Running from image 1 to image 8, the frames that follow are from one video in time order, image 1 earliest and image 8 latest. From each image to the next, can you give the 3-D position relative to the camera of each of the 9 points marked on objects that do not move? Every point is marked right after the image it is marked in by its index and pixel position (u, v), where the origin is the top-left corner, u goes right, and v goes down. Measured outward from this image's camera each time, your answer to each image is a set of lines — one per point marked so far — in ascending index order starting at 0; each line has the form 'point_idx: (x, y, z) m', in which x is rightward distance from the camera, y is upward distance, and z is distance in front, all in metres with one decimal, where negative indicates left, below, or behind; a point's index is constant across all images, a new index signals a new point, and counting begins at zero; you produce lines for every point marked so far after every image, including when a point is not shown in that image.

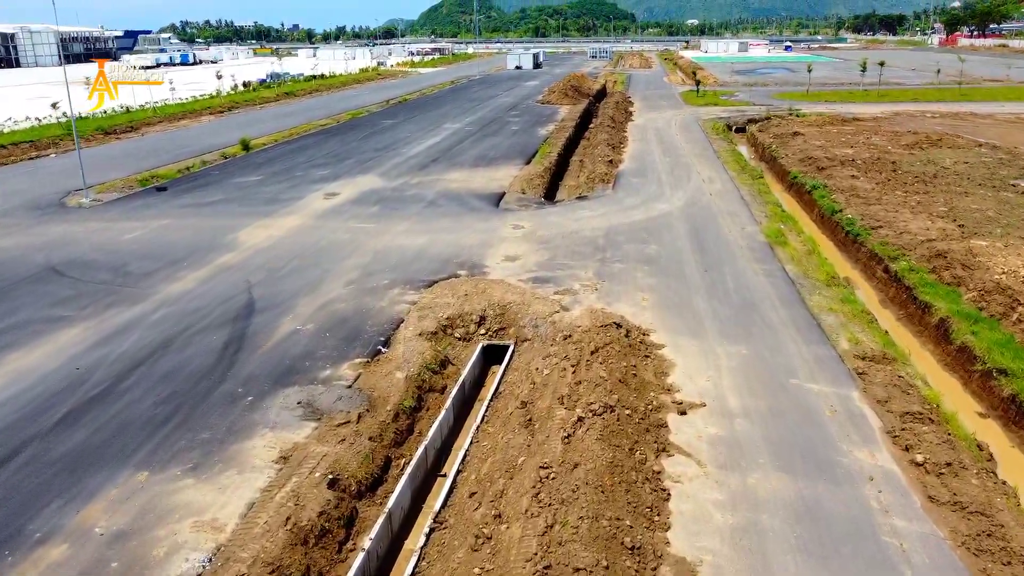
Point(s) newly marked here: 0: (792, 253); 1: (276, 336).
0: (+4.8, +0.6, +14.3) m
1: (-3.0, -0.6, +10.5) m
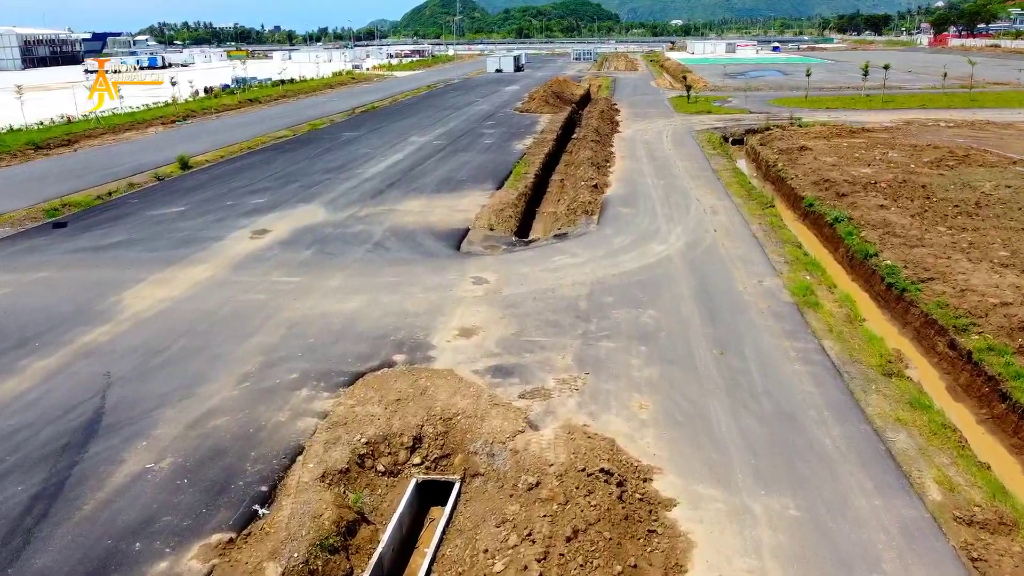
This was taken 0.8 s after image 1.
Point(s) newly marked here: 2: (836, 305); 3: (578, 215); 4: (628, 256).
0: (+4.2, -0.4, +11.2) m
1: (-3.5, -1.7, +7.2) m
2: (+4.6, -0.2, +11.9) m
3: (+1.4, +1.5, +17.2) m
4: (+2.0, +0.5, +14.1) m
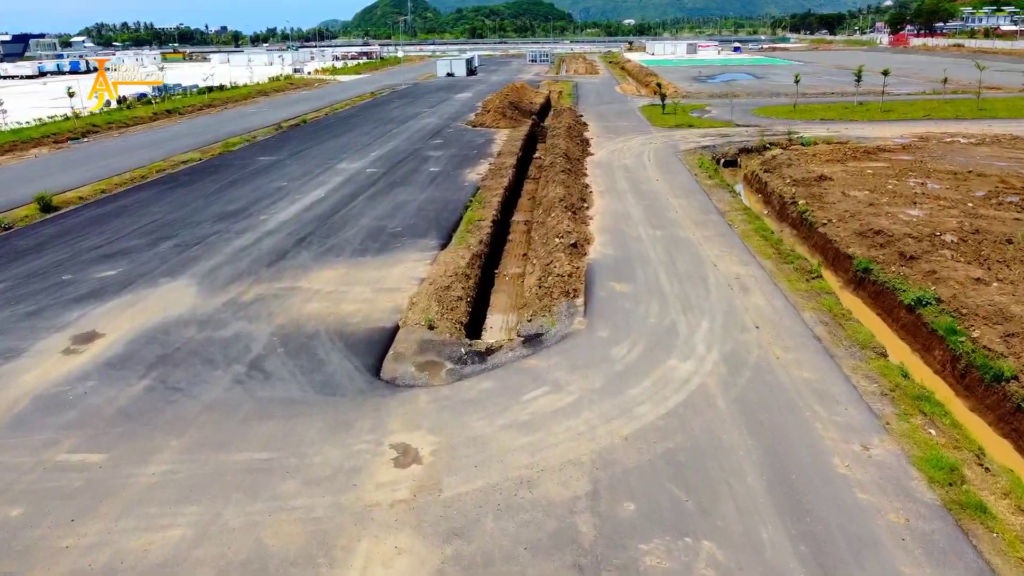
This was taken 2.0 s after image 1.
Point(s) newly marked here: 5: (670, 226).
0: (+3.9, -2.0, +6.3) m
1: (-3.6, -3.4, +1.9) m
2: (+4.2, -1.8, +7.0) m
3: (+0.6, -0.1, +12.2) m
4: (+1.4, -1.1, +9.0) m
5: (+3.1, +1.2, +16.5) m
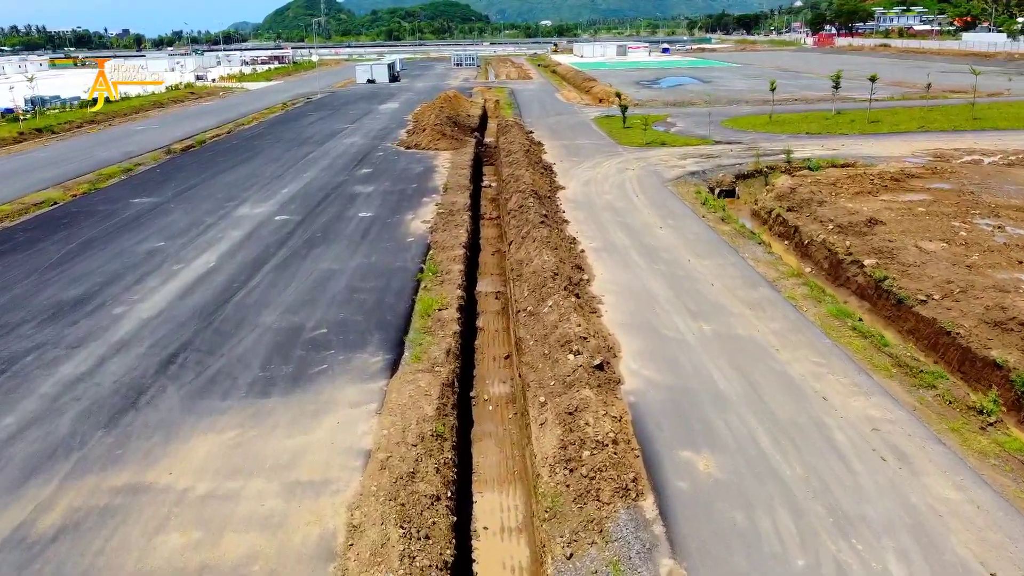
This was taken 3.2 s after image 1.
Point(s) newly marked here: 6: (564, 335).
0: (+4.6, -3.5, +1.4) m
1: (-2.4, -5.2, -3.6) m
2: (+4.8, -3.3, +2.1) m
3: (+0.8, -1.8, +7.0) m
4: (+1.9, -2.7, +4.0) m
5: (+2.8, -0.3, +11.5) m
6: (+0.7, -0.6, +10.3) m
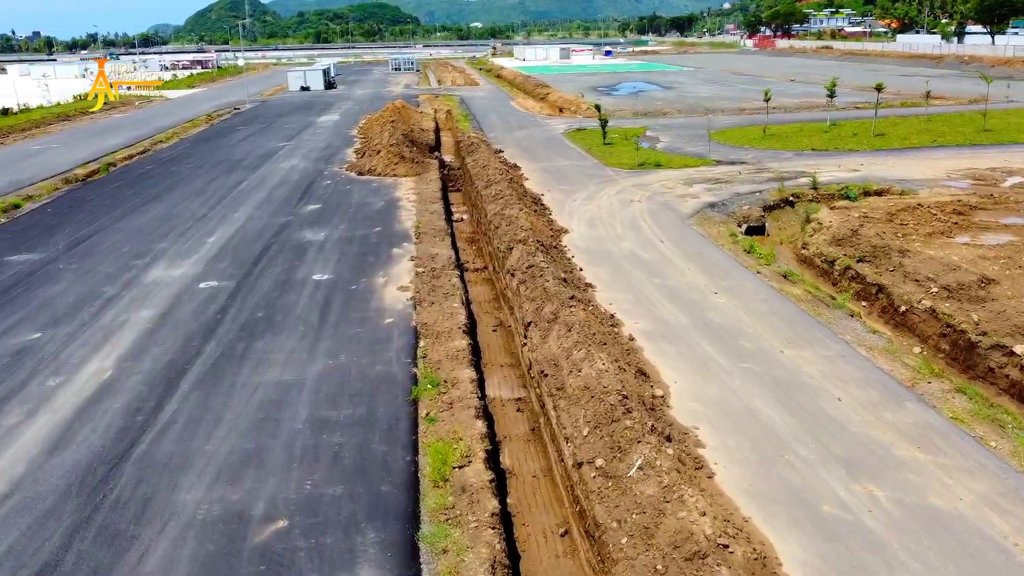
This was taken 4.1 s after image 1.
0: (+6.0, -4.7, -2.3) m
1: (-0.6, -6.5, -7.8) m
2: (+6.2, -4.5, -1.5) m
3: (+1.7, -3.1, +3.0) m
4: (+3.1, -4.0, +0.1) m
5: (+3.4, -1.6, +7.7) m
6: (+1.3, -1.9, +6.3) m
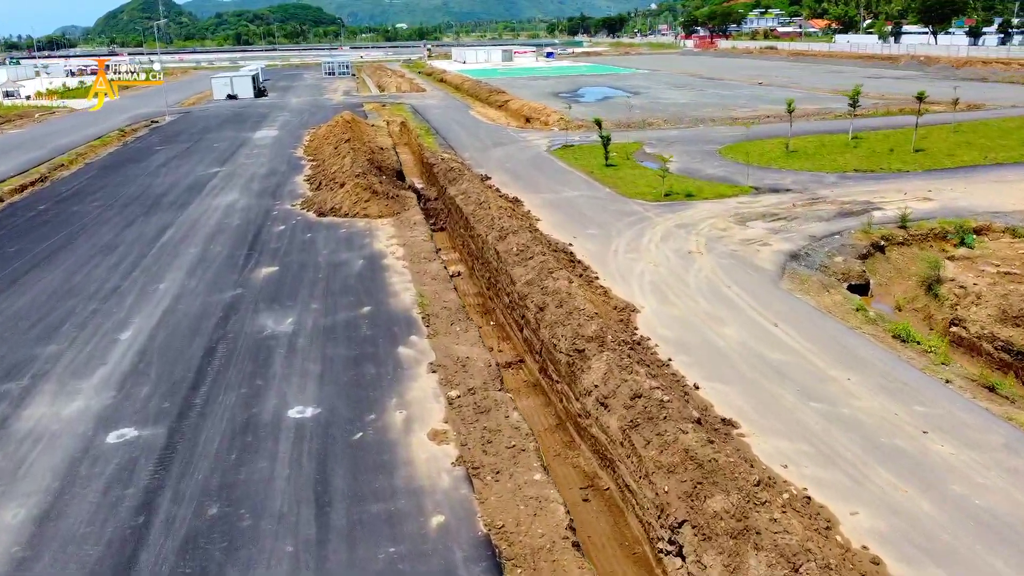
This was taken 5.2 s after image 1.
0: (+8.3, -6.0, -6.3) m
1: (+2.3, -7.9, -12.4) m
2: (+8.5, -5.7, -5.6) m
3: (+3.6, -4.4, -1.4) m
4: (+5.2, -5.3, -4.2) m
5: (+4.8, -2.9, +3.4) m
6: (+2.9, -3.3, +1.9) m
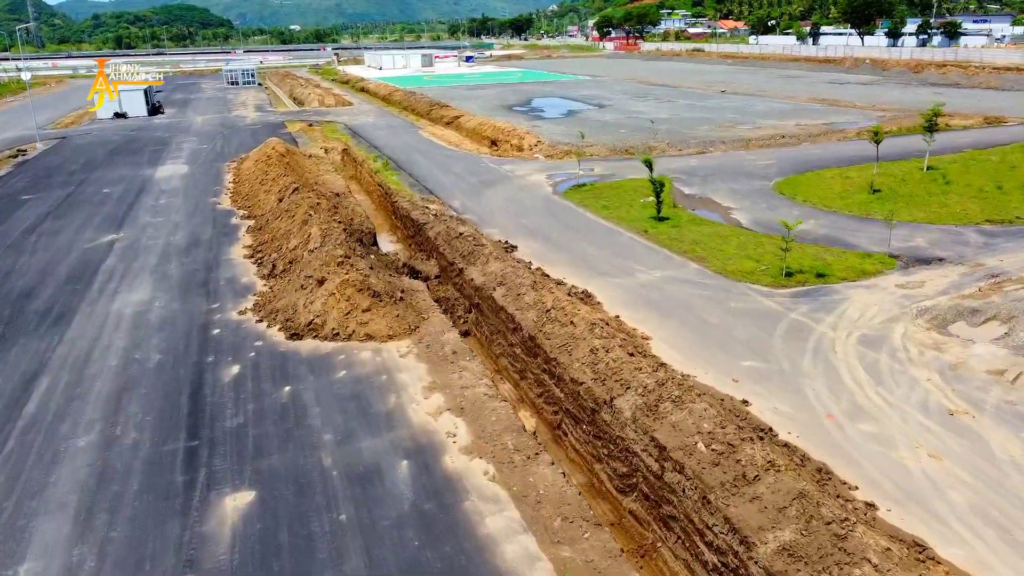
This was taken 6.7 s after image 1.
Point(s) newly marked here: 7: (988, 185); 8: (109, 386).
0: (+12.5, -7.7, -11.4) m
1: (+7.3, -9.8, -18.2) m
2: (+12.6, -7.4, -10.7) m
3: (+7.2, -6.3, -7.1) m
4: (+9.1, -7.1, -9.7) m
5: (+7.8, -4.8, -2.2) m
6: (+6.1, -5.2, -3.9) m
7: (+11.3, +2.5, +19.8) m
8: (-4.9, -1.2, +10.1) m
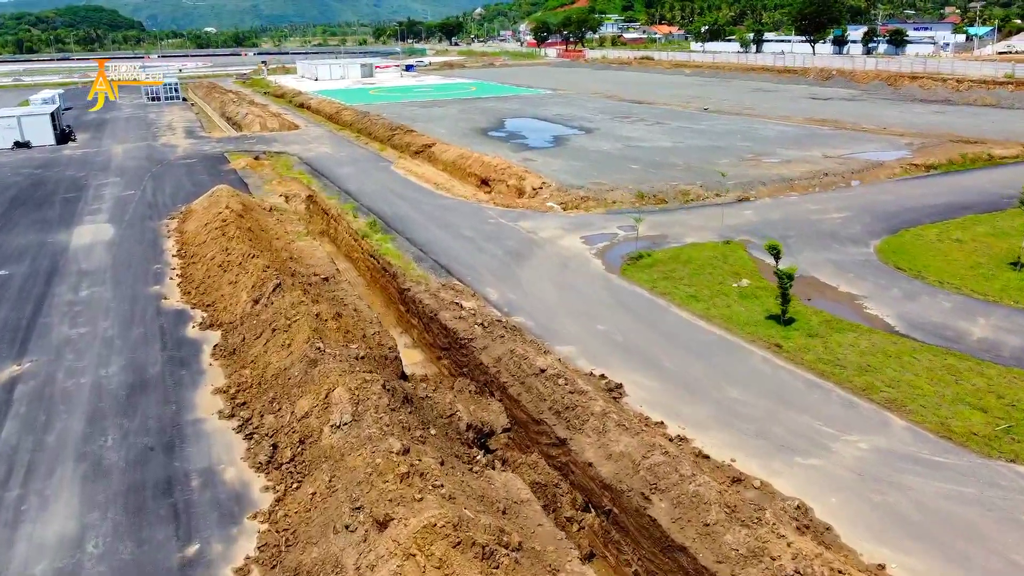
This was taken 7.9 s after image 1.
0: (+16.4, -9.3, -15.1) m
1: (+11.9, -11.6, -22.2) m
2: (+16.4, -9.1, -14.3) m
3: (+10.7, -8.1, -11.2) m
4: (+12.9, -8.9, -13.6) m
5: (+10.8, -6.6, -6.3) m
6: (+9.3, -7.0, -8.1) m
7: (+12.2, +0.7, +16.0) m
8: (-3.0, -3.4, +4.9) m
